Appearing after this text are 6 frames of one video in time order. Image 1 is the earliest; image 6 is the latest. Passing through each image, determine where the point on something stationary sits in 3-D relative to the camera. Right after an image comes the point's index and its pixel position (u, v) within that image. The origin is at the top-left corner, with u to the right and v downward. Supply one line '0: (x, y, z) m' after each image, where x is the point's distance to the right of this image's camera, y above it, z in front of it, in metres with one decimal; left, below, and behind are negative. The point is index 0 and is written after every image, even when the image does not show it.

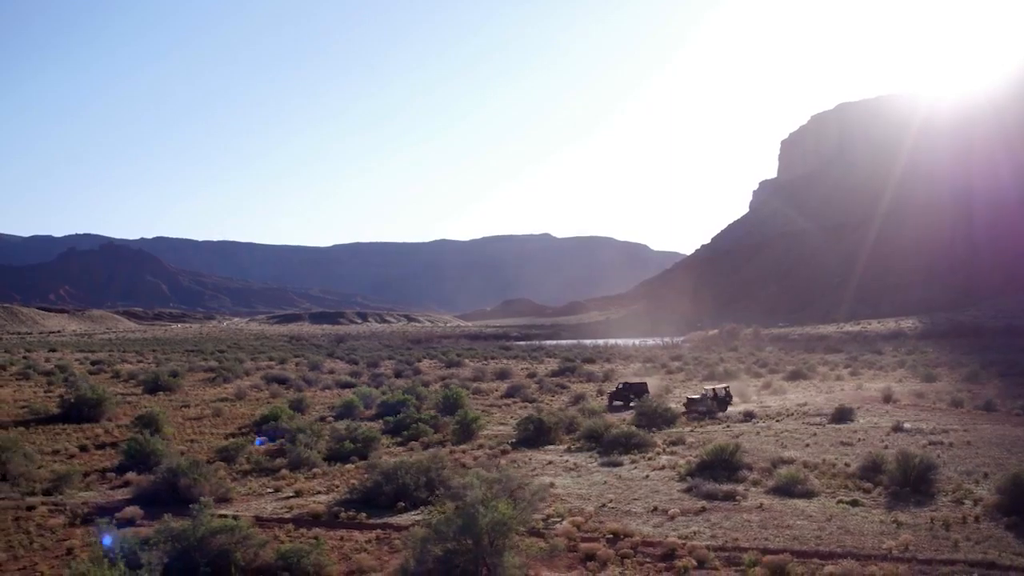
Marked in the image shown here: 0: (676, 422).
0: (+3.7, -3.0, +18.0) m
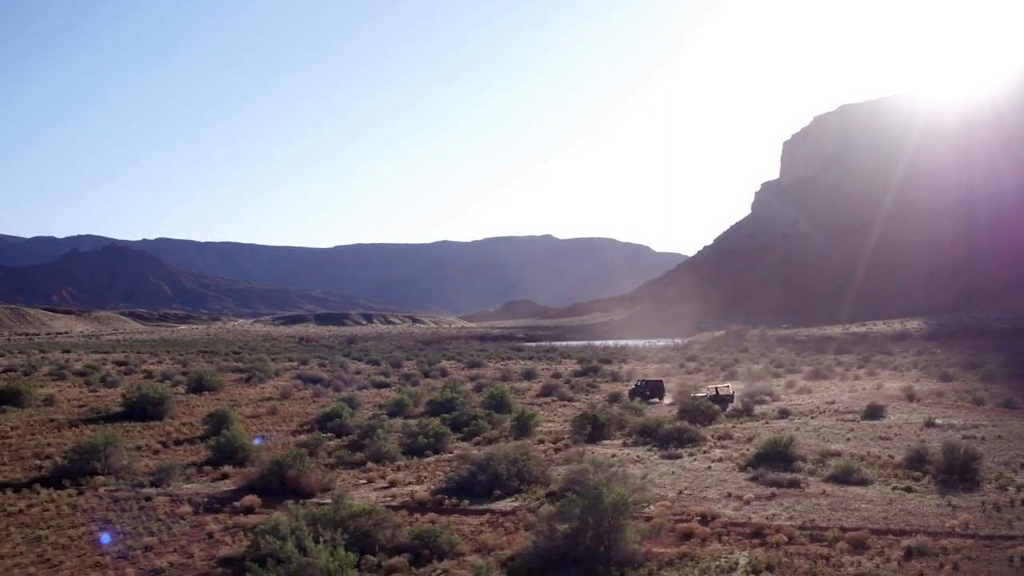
0: (+4.8, -3.1, +18.9) m
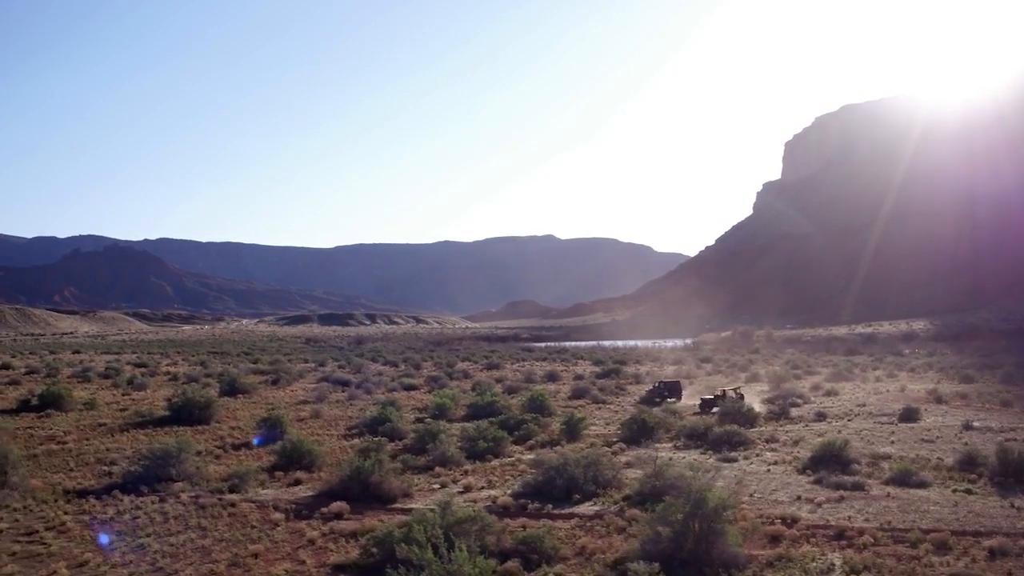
0: (+5.9, -3.2, +19.2) m
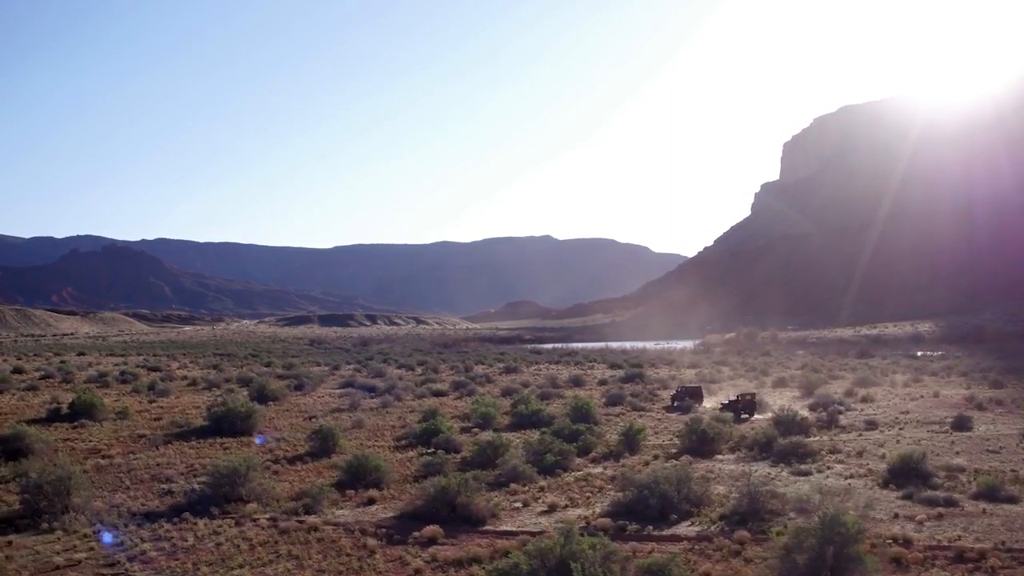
0: (+7.1, -3.4, +18.9) m
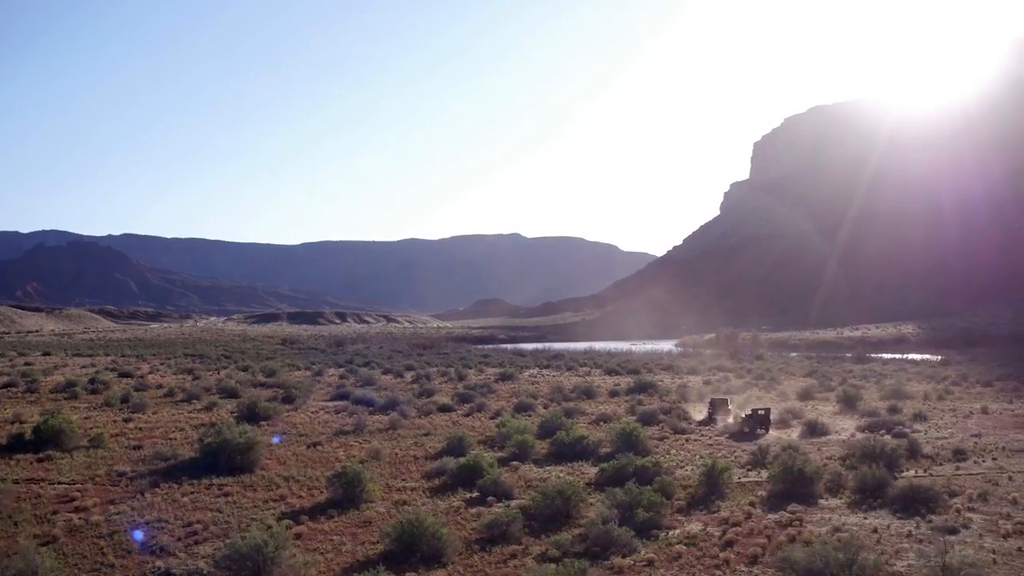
0: (+8.1, -3.7, +16.5) m
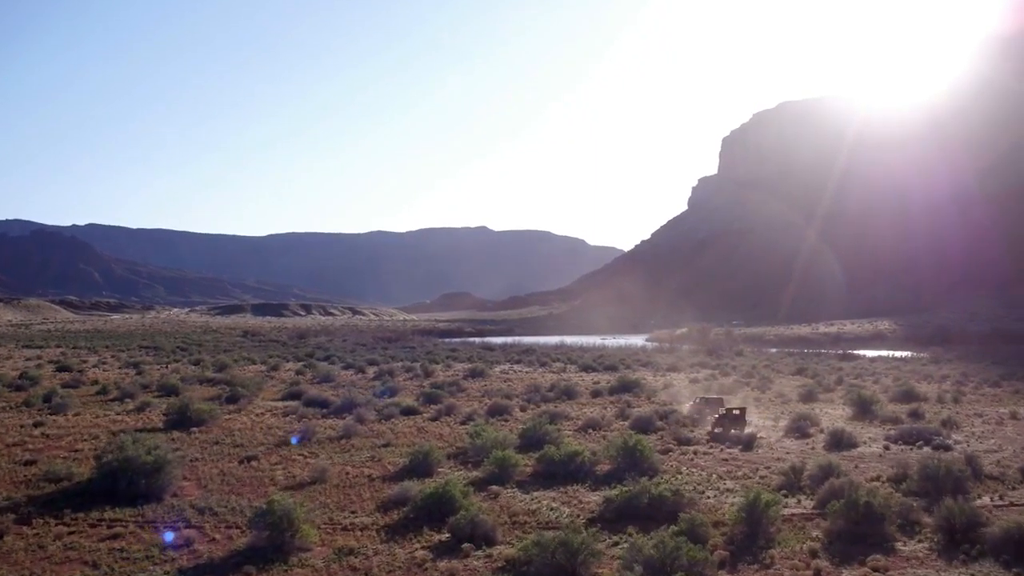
0: (+7.8, -3.4, +13.4) m
